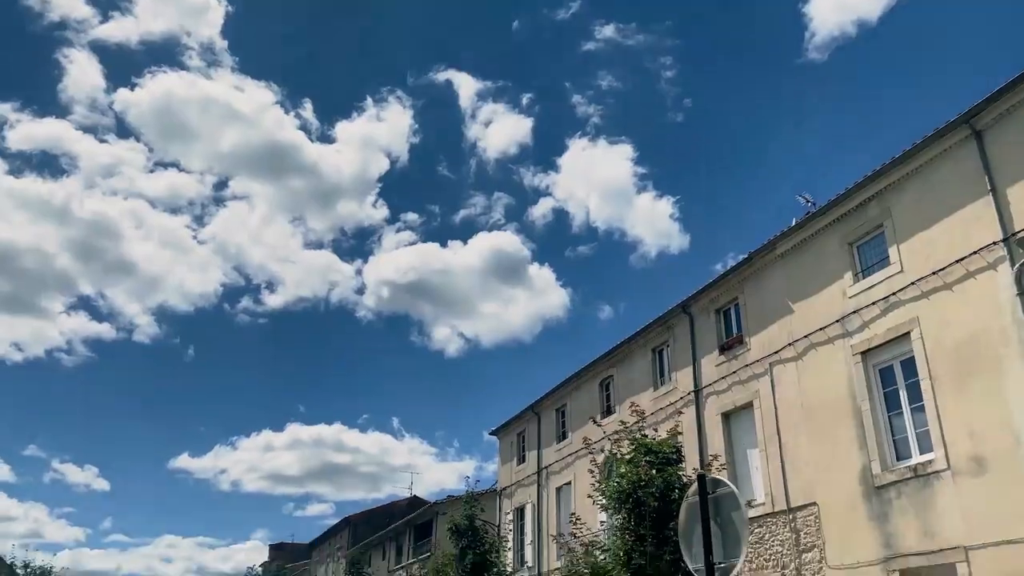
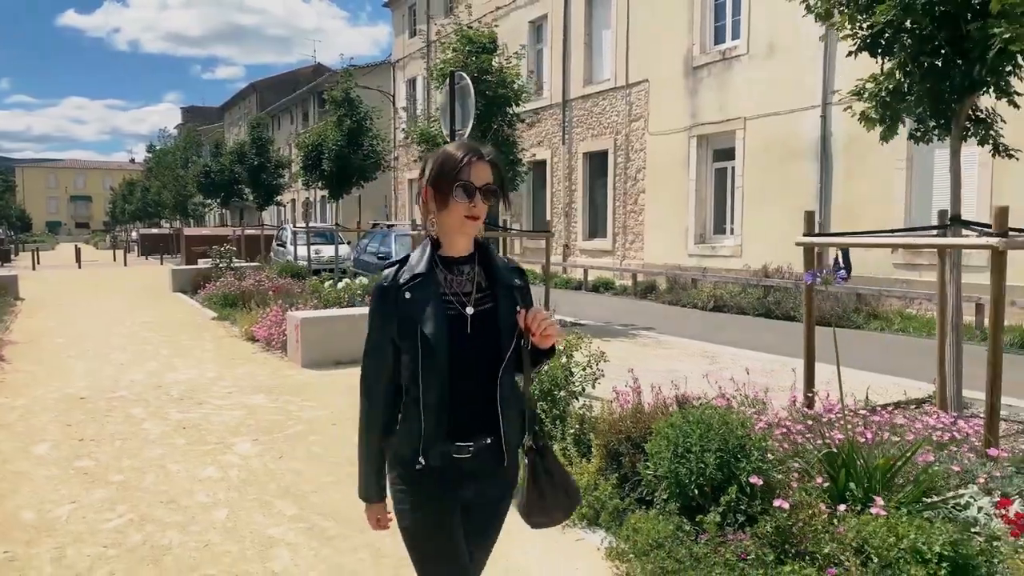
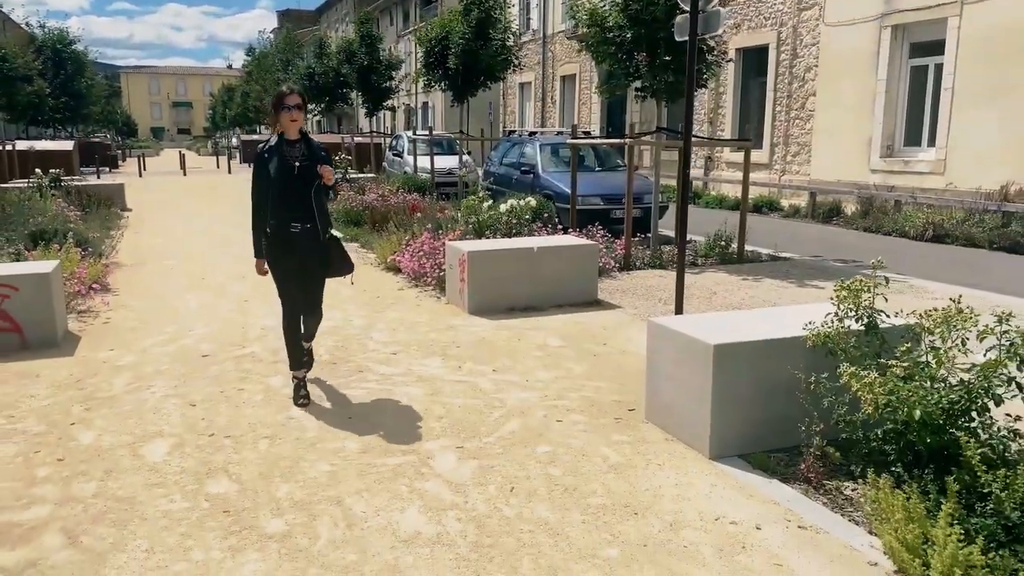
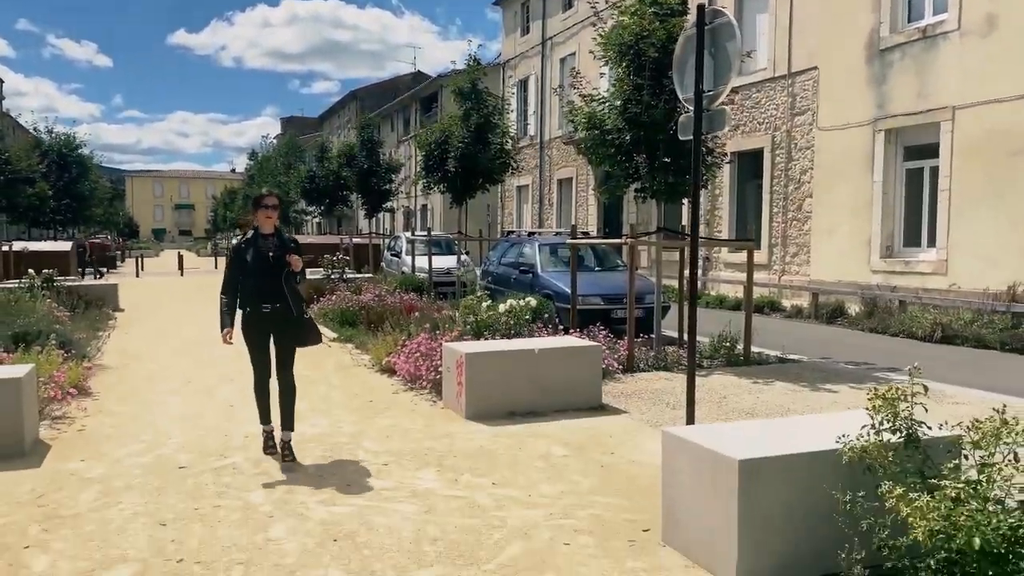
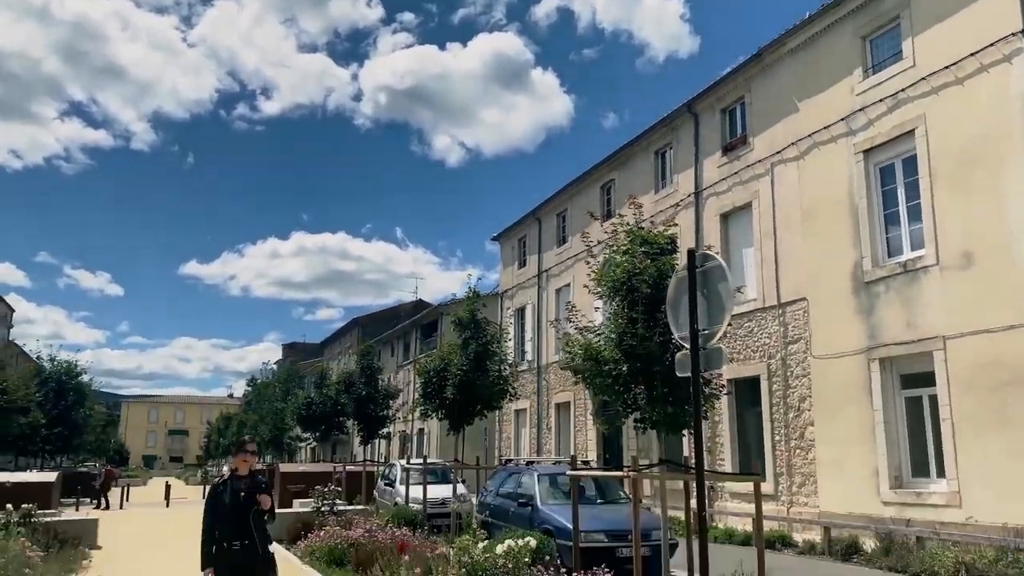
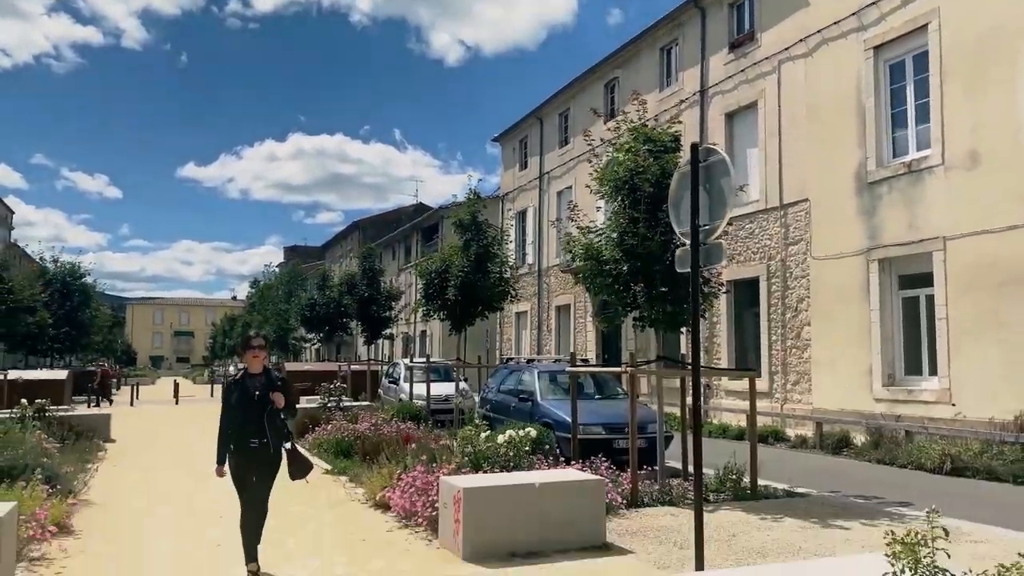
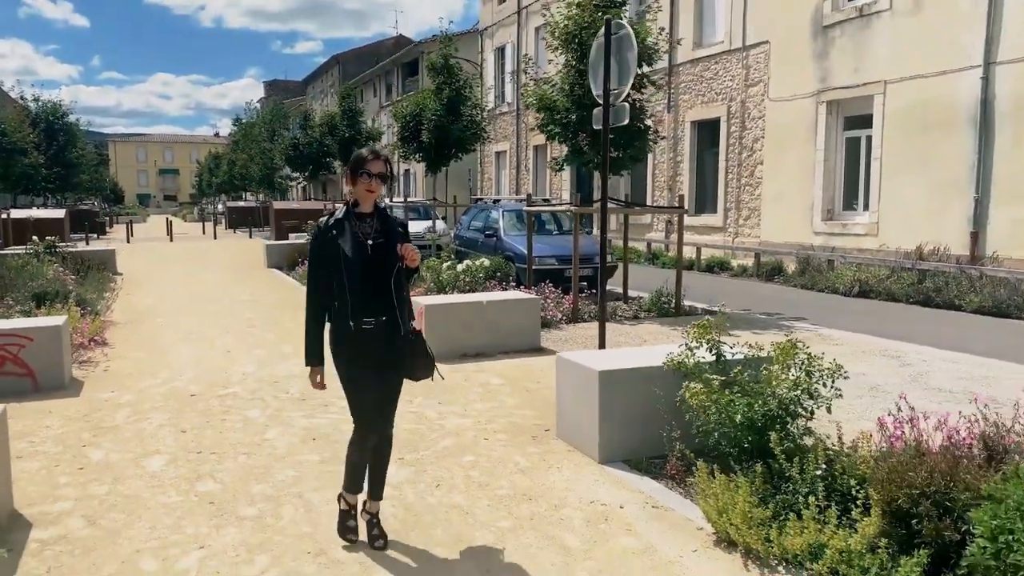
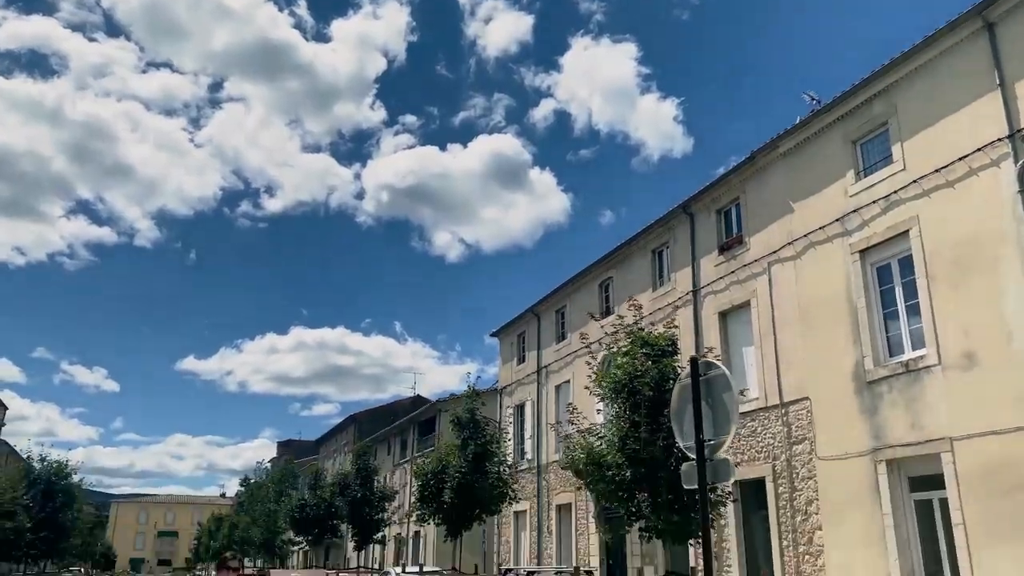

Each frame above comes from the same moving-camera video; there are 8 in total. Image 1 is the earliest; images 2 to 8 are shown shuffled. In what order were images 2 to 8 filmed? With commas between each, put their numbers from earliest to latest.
8, 5, 6, 4, 3, 7, 2
